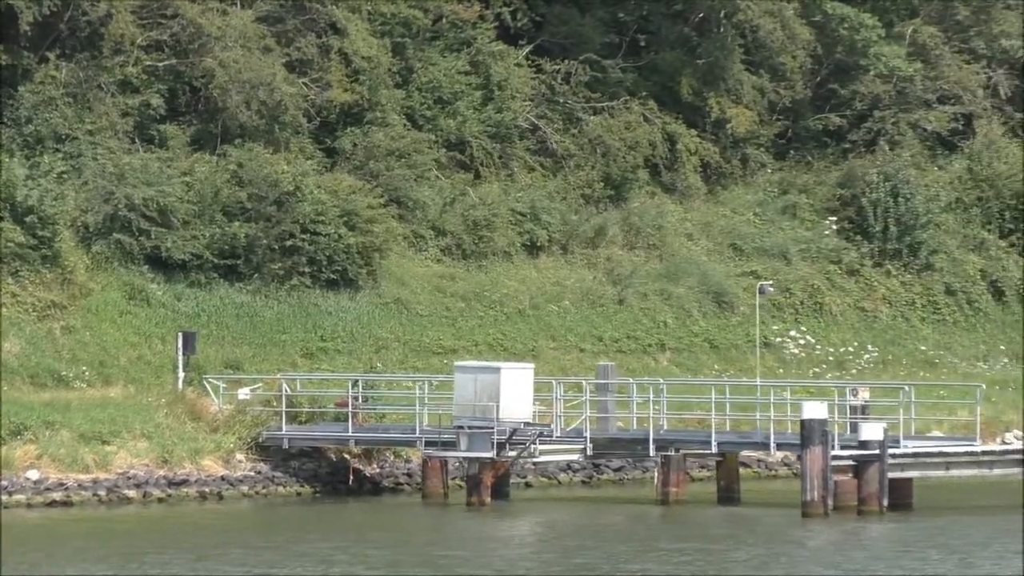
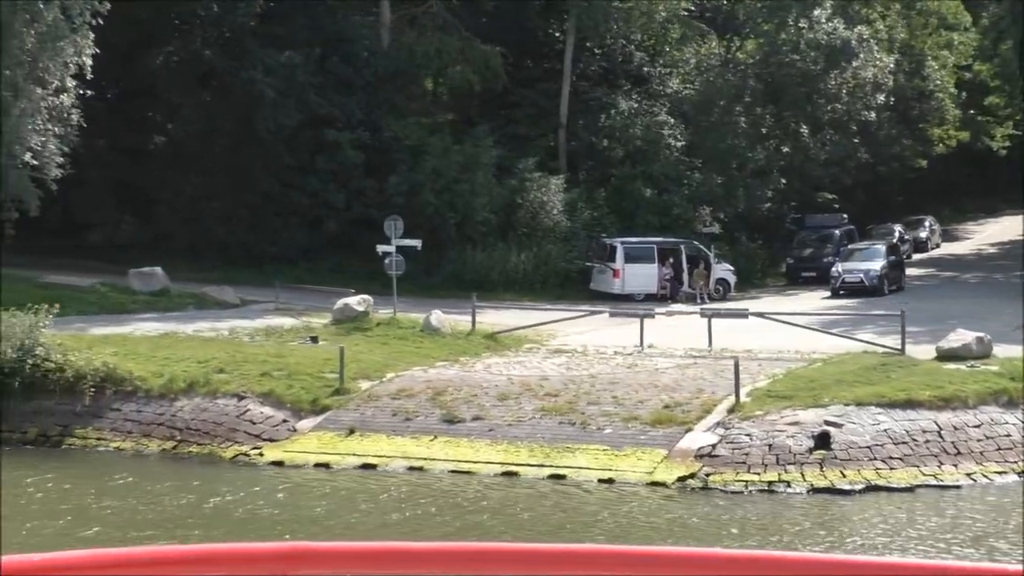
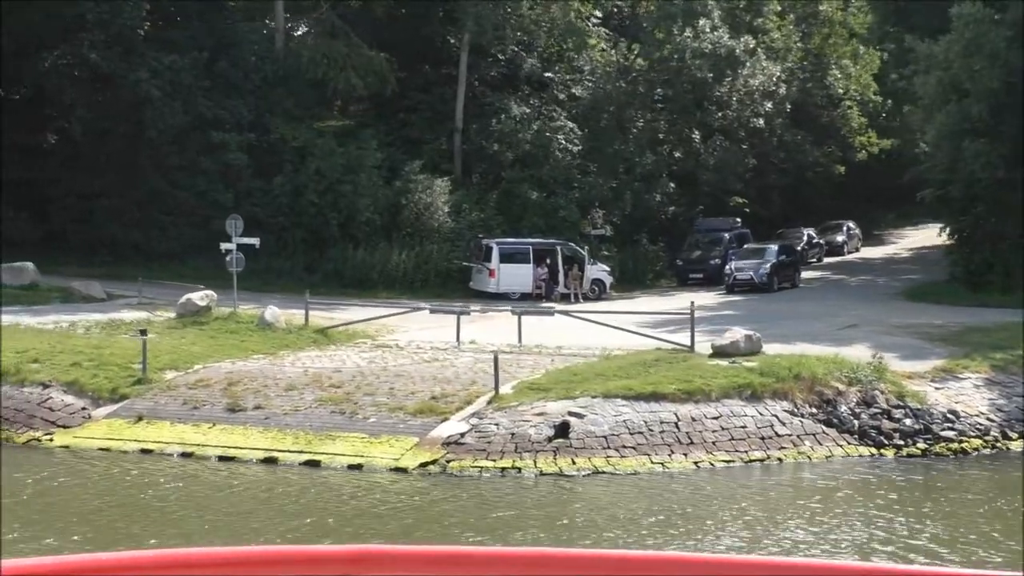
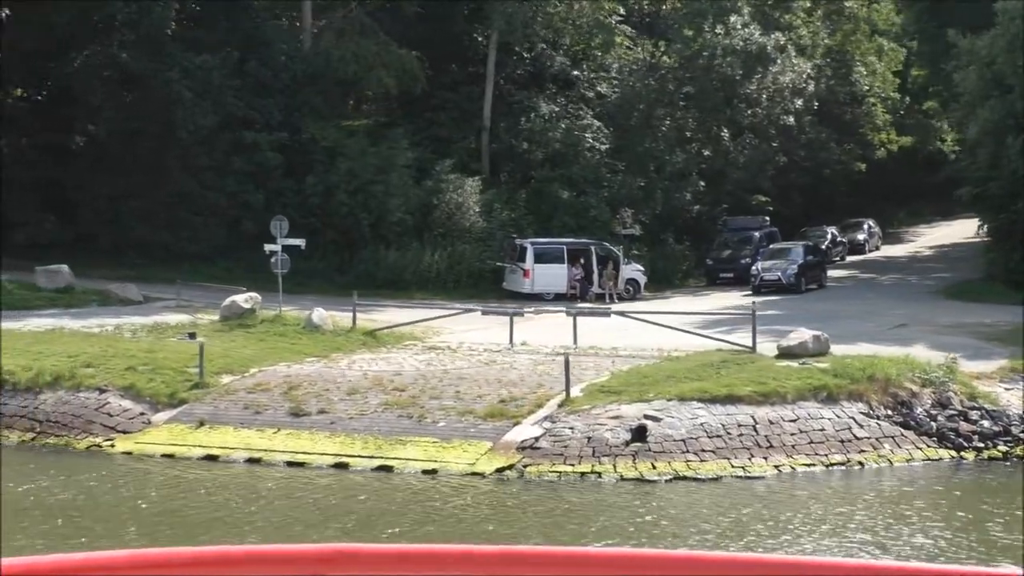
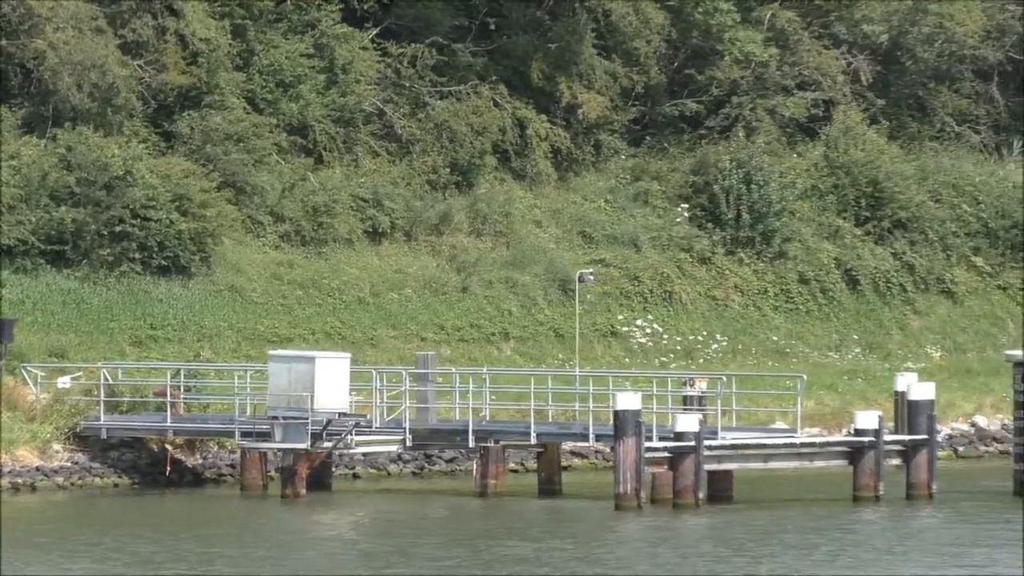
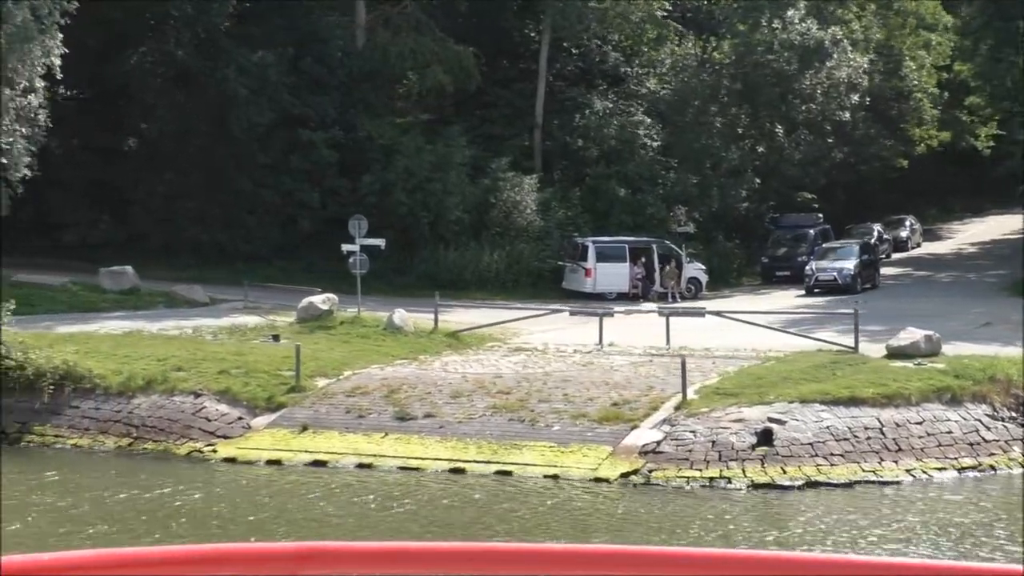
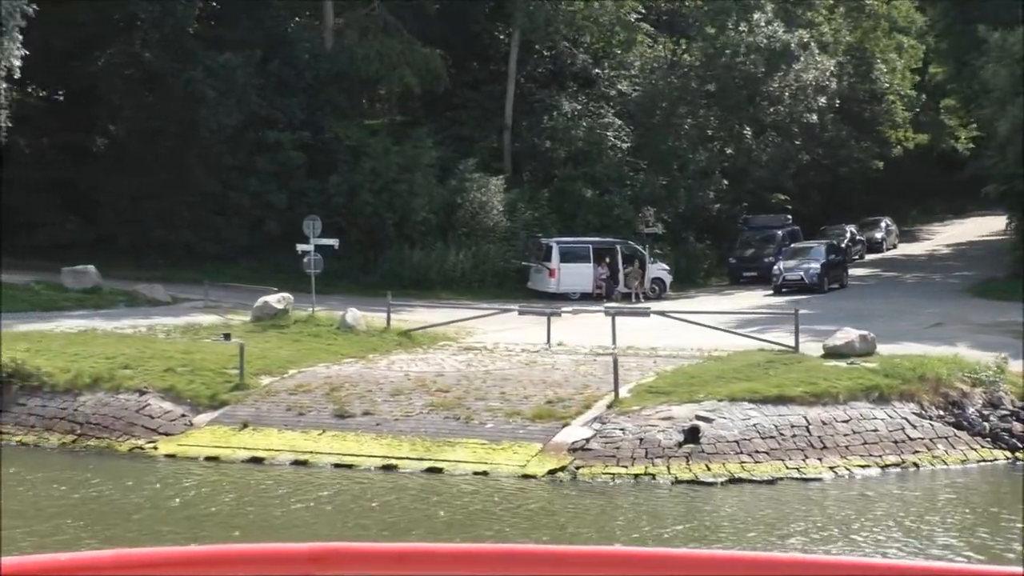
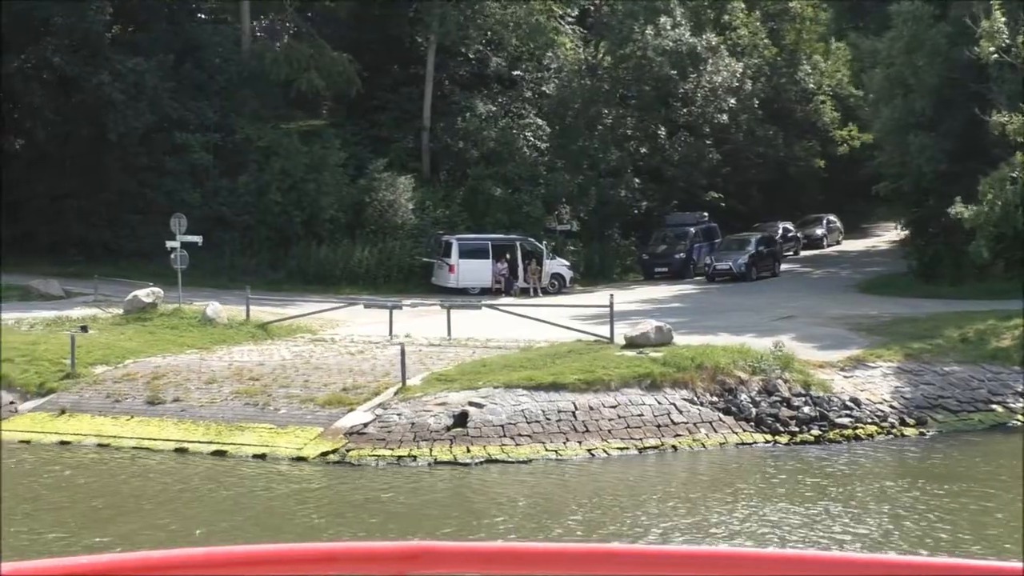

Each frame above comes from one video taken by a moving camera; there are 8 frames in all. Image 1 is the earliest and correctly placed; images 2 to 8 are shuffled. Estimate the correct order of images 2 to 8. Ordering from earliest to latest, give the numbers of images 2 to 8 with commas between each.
5, 8, 3, 4, 7, 6, 2
